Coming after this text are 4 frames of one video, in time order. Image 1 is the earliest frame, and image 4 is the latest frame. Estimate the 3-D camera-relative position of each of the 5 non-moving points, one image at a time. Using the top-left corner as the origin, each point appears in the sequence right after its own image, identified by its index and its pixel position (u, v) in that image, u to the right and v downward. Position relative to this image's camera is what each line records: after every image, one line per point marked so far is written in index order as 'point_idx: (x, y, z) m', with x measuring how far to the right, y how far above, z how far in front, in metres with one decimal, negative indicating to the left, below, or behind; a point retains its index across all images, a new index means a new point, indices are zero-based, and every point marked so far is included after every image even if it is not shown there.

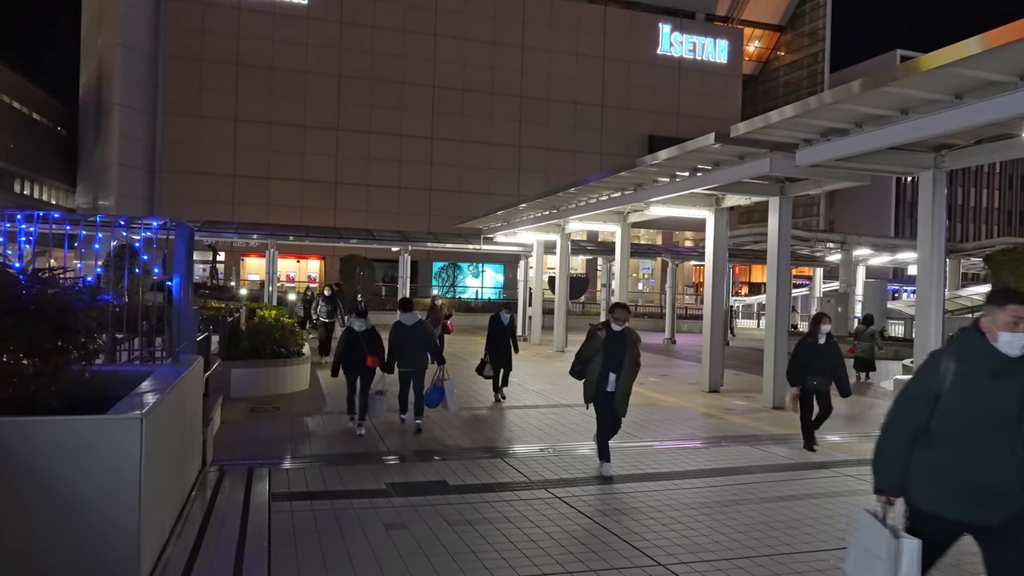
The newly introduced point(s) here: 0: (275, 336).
0: (-4.2, -0.8, +12.6) m
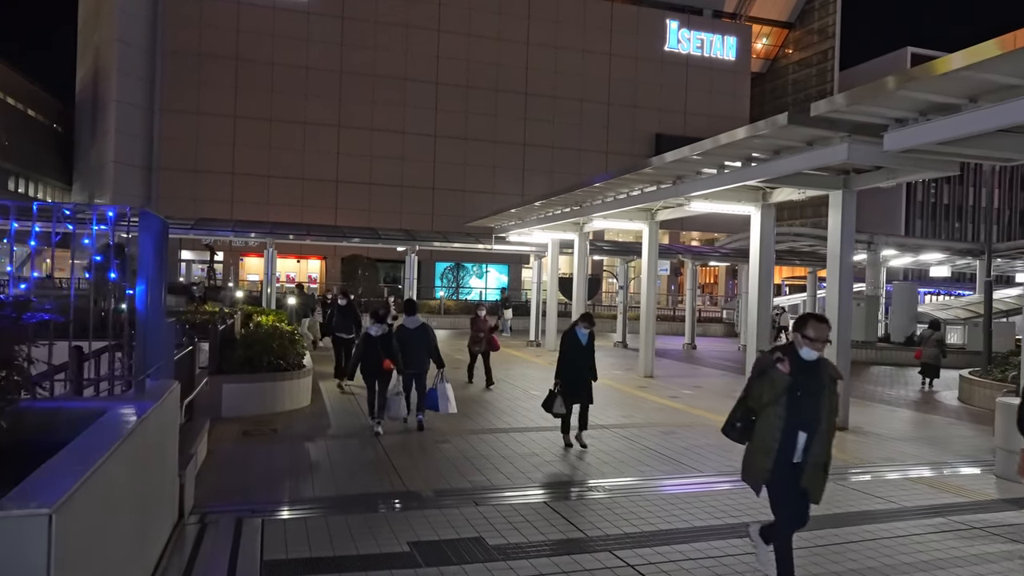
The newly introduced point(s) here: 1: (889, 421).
0: (-3.8, -0.9, +11.2) m
1: (+6.2, -2.2, +11.8) m
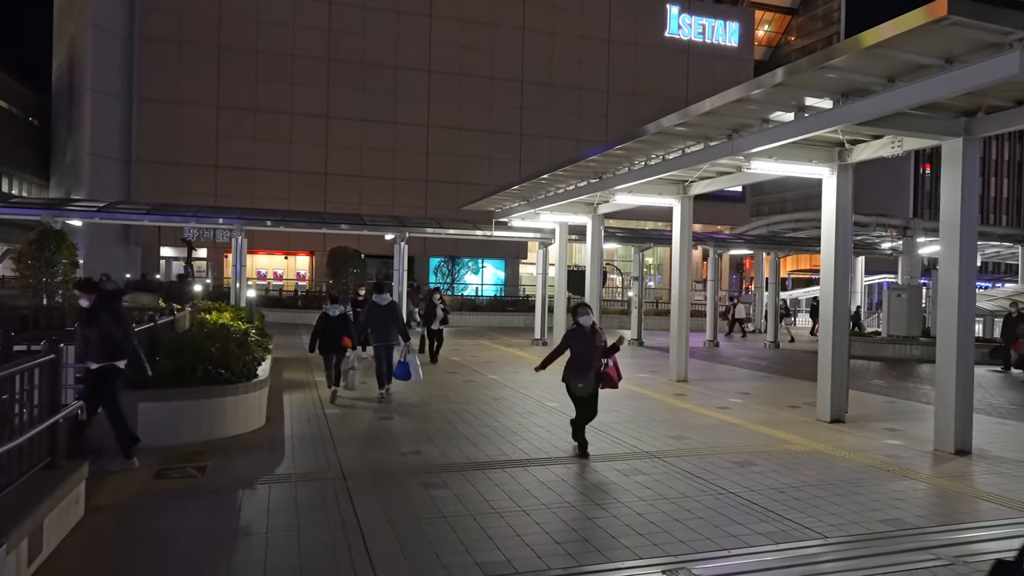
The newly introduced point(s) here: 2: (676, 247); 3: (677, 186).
0: (-3.6, -0.7, +8.5) m
1: (+6.4, -2.0, +9.2) m
2: (+3.3, +0.8, +14.3) m
3: (+3.2, +2.0, +14.1) m
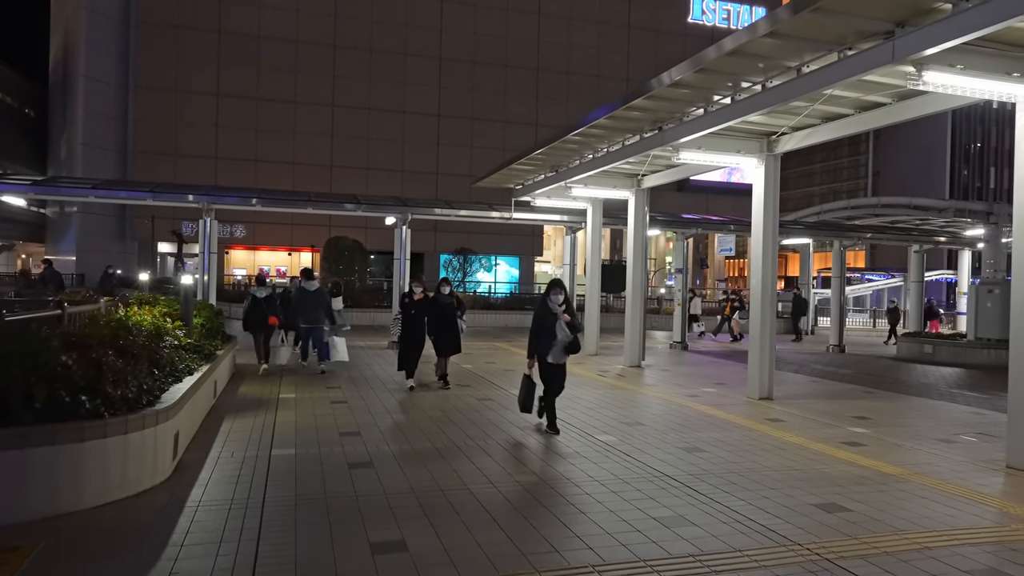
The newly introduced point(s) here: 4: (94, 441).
0: (-3.2, -0.5, +5.2) m
1: (+6.7, -1.8, +5.7) m
2: (+3.7, +1.0, +10.8) m
3: (+3.7, +2.2, +10.7) m
4: (-2.9, -1.1, +5.1) m
